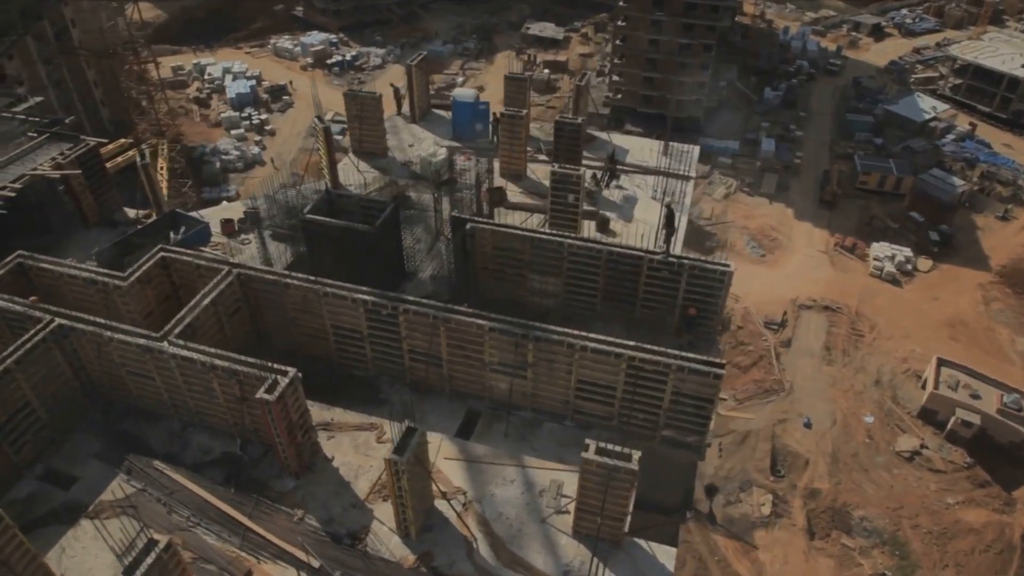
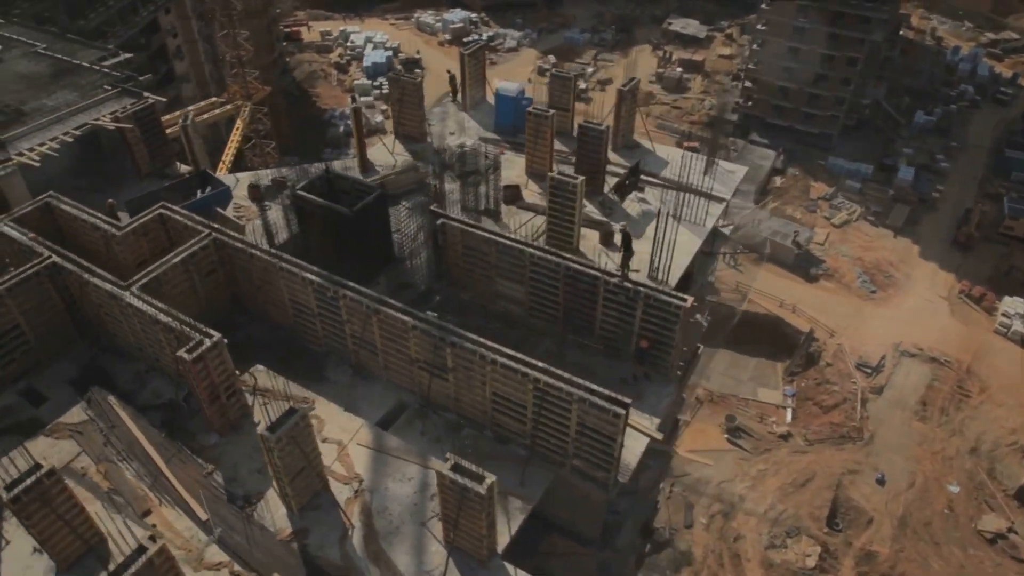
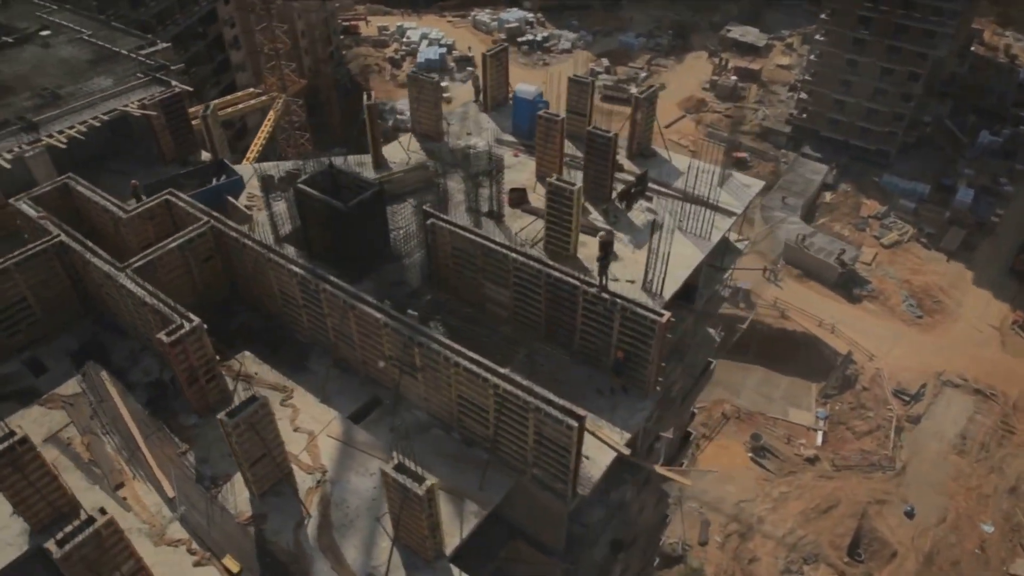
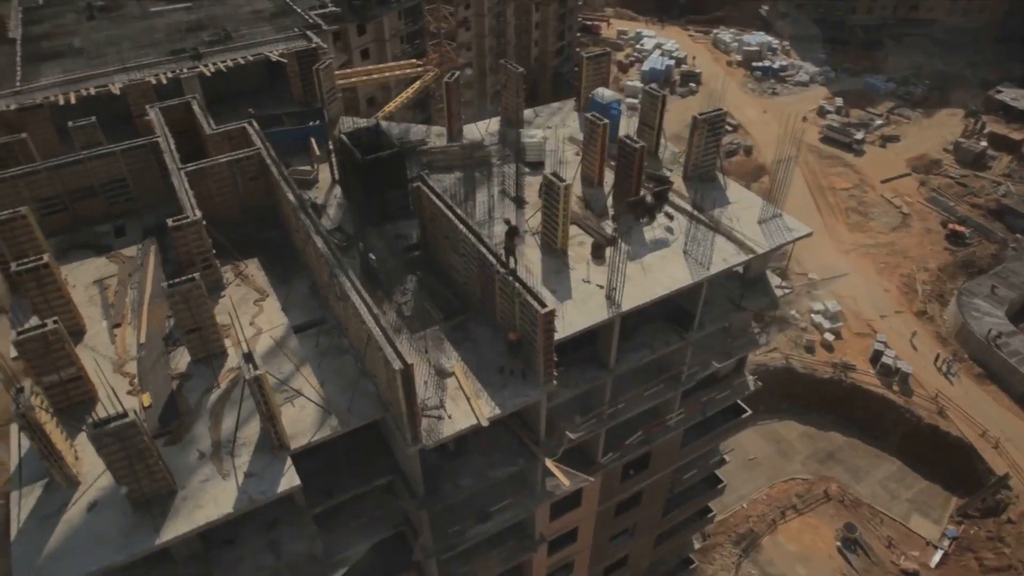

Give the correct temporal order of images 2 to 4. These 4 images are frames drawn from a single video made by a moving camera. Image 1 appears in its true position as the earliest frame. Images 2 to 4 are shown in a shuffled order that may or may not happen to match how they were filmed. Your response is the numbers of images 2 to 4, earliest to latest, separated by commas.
2, 3, 4
